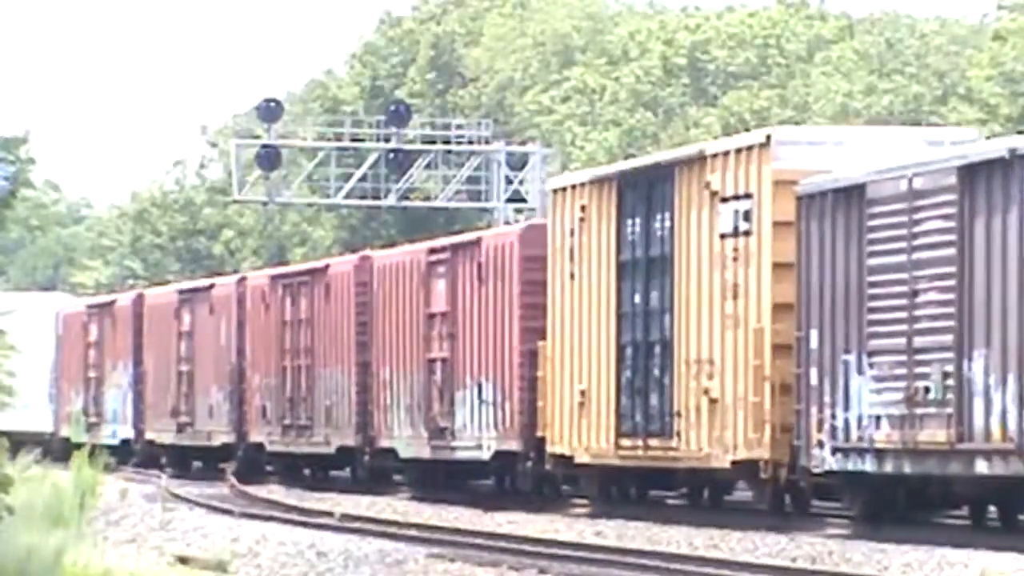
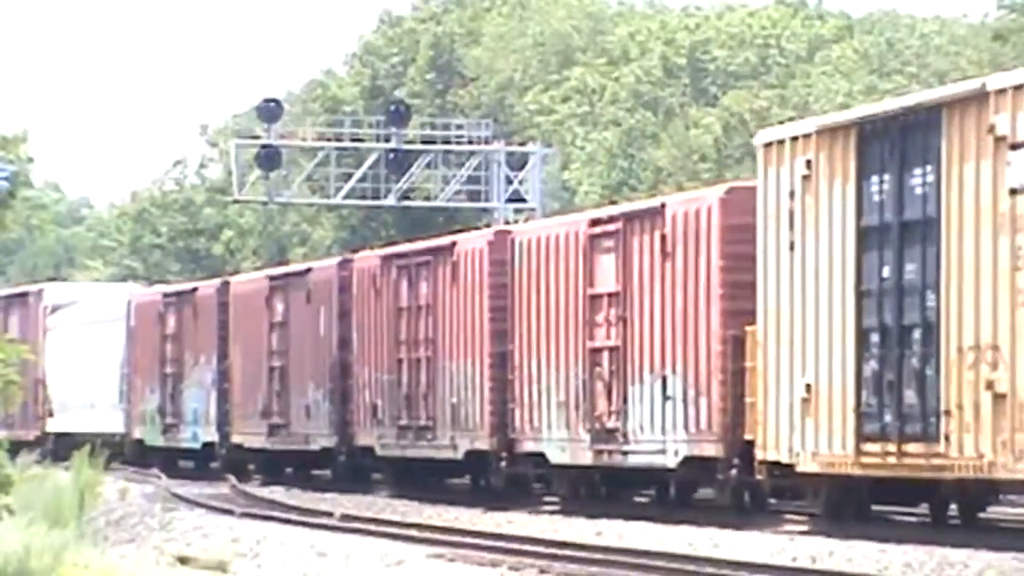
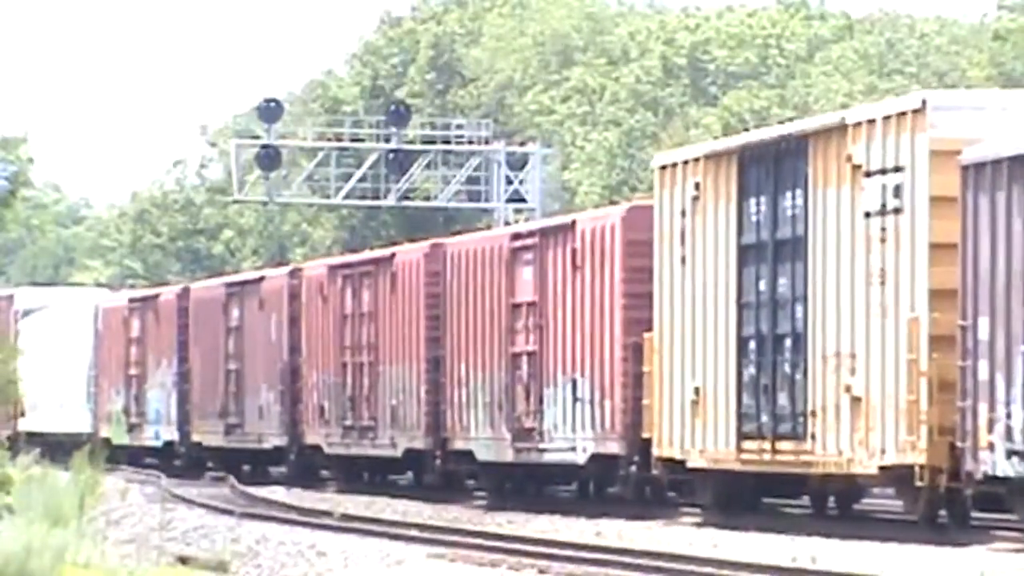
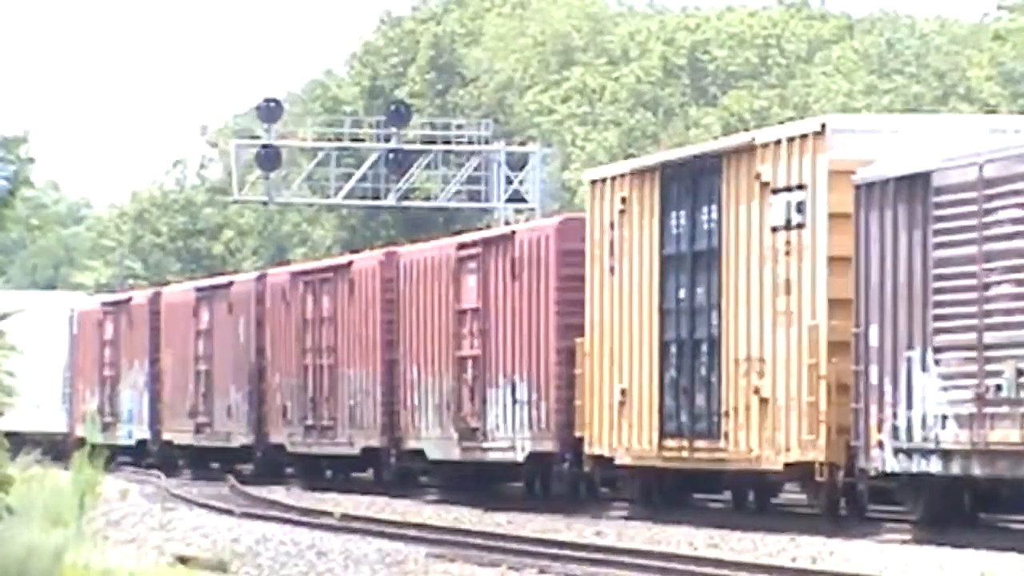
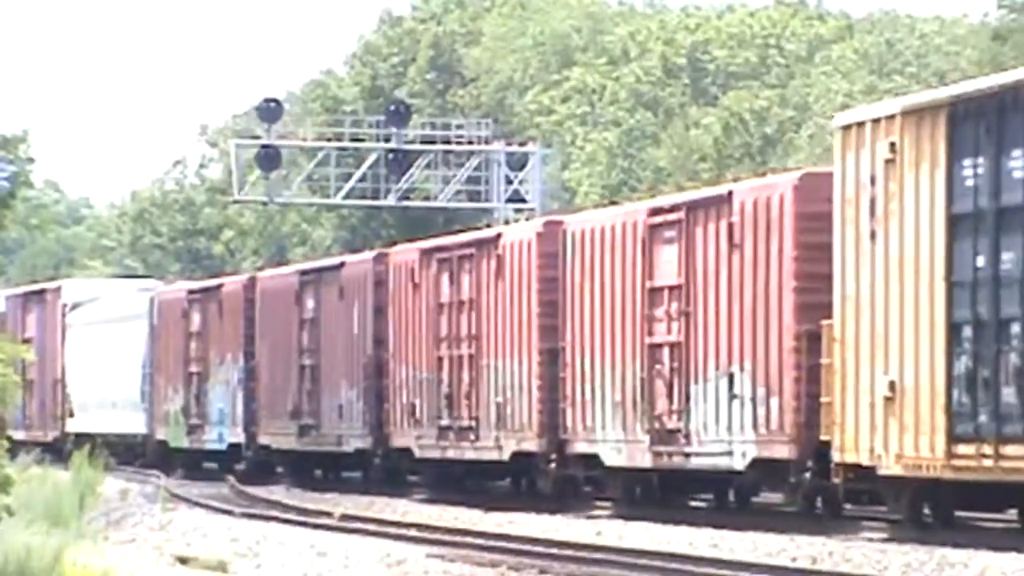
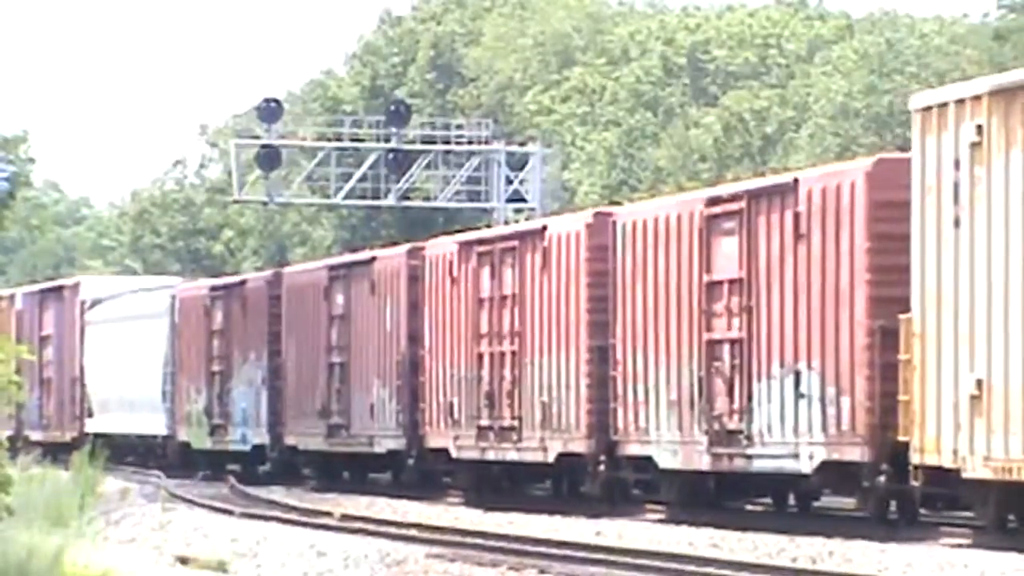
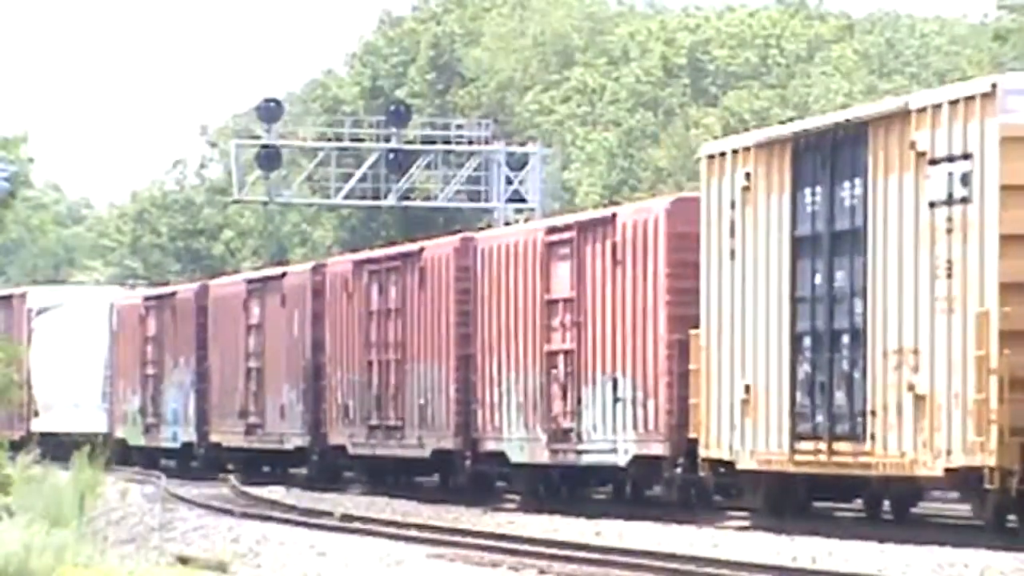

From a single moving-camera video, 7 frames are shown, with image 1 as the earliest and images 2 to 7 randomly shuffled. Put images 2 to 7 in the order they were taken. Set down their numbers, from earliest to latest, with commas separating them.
4, 3, 7, 2, 5, 6
